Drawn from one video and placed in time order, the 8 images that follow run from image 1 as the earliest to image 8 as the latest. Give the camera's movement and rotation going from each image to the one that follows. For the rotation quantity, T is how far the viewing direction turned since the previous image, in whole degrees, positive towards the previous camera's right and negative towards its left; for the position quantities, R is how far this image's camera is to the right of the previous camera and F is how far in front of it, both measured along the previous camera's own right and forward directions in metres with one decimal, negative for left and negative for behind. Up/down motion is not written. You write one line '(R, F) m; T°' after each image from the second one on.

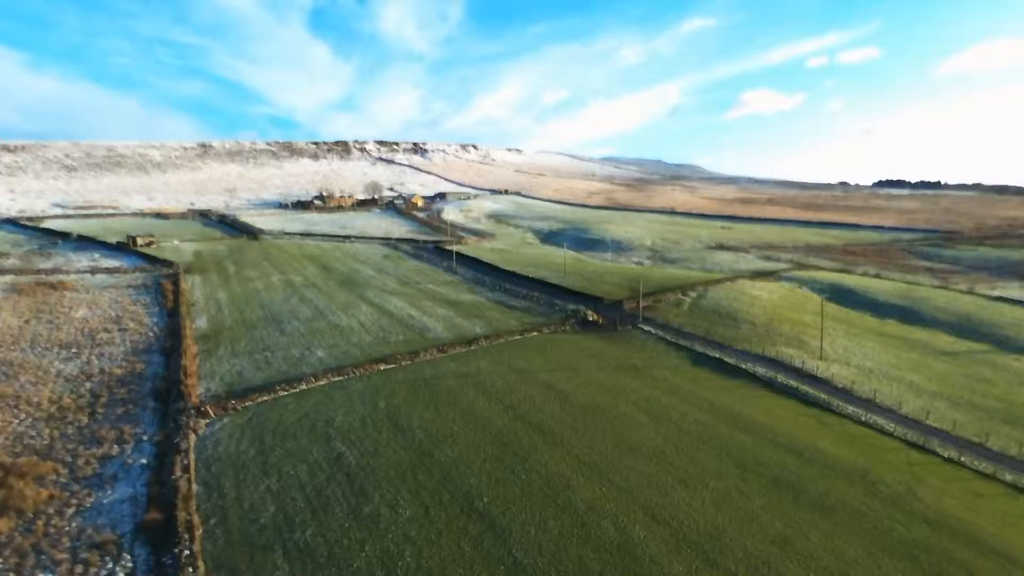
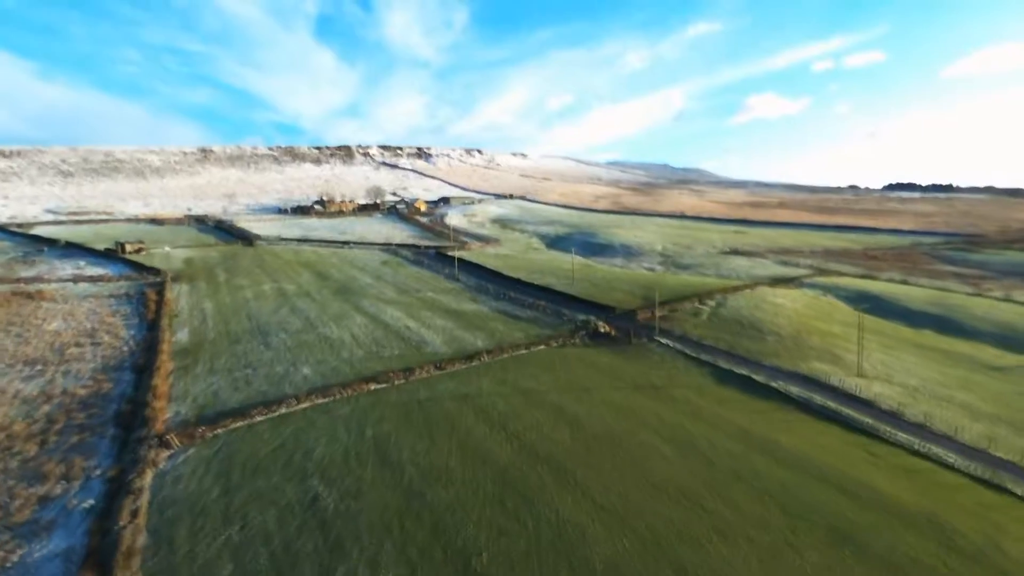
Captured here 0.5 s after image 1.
(0.0, +2.3) m; 0°
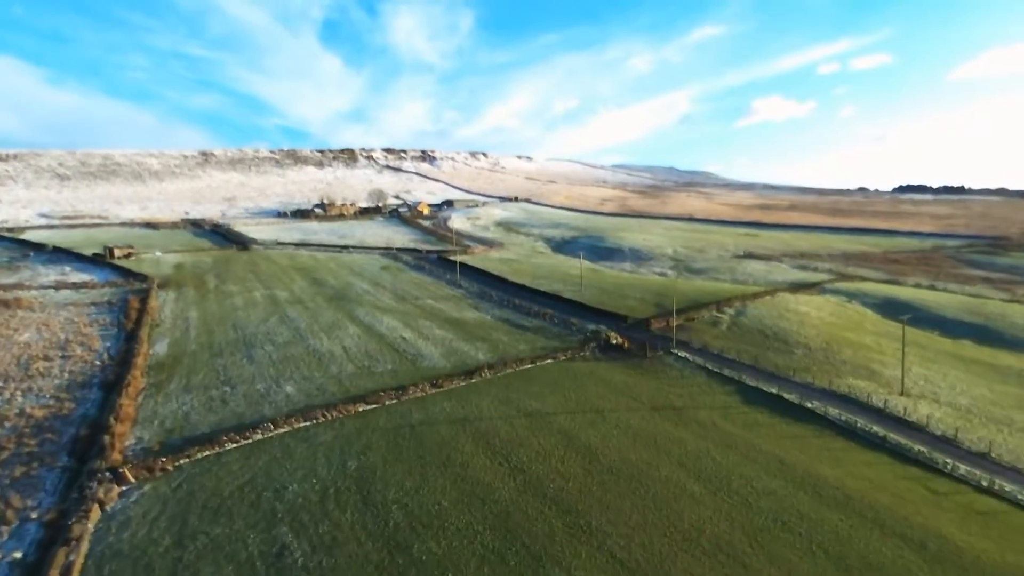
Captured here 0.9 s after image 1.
(+0.1, +2.2) m; 0°
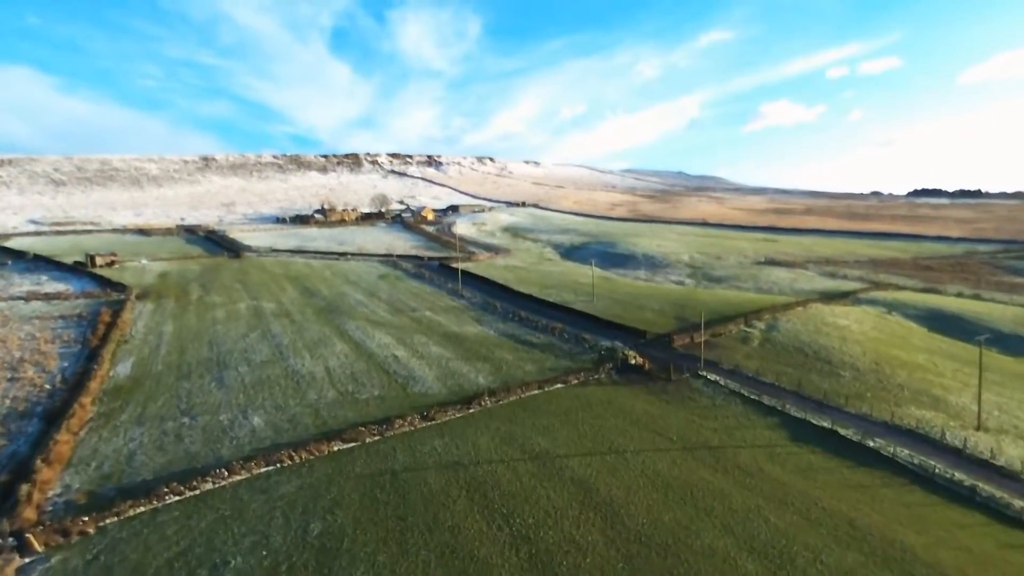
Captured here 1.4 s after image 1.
(+0.1, +3.0) m; -1°
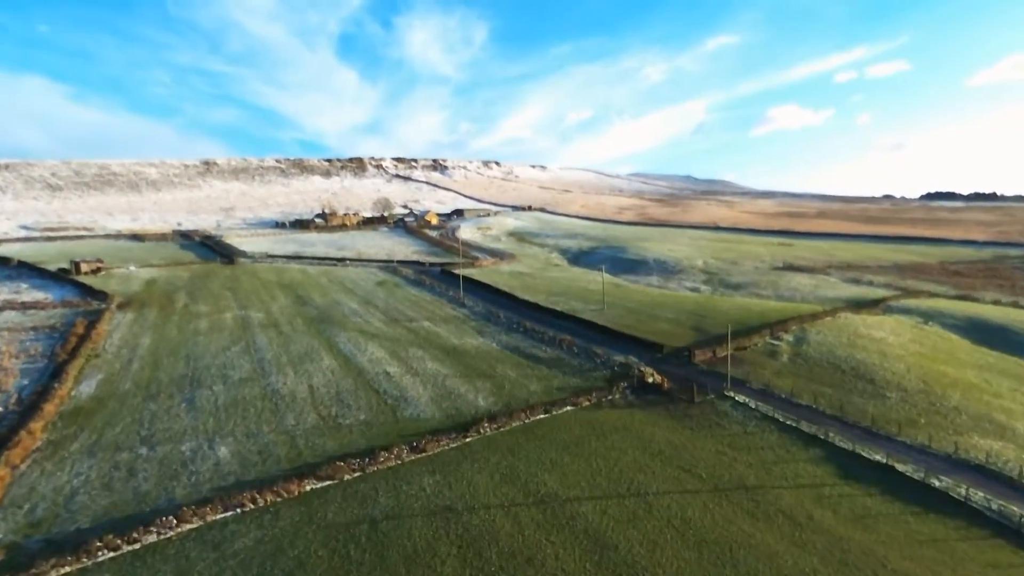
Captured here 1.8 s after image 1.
(+0.1, +2.3) m; -1°
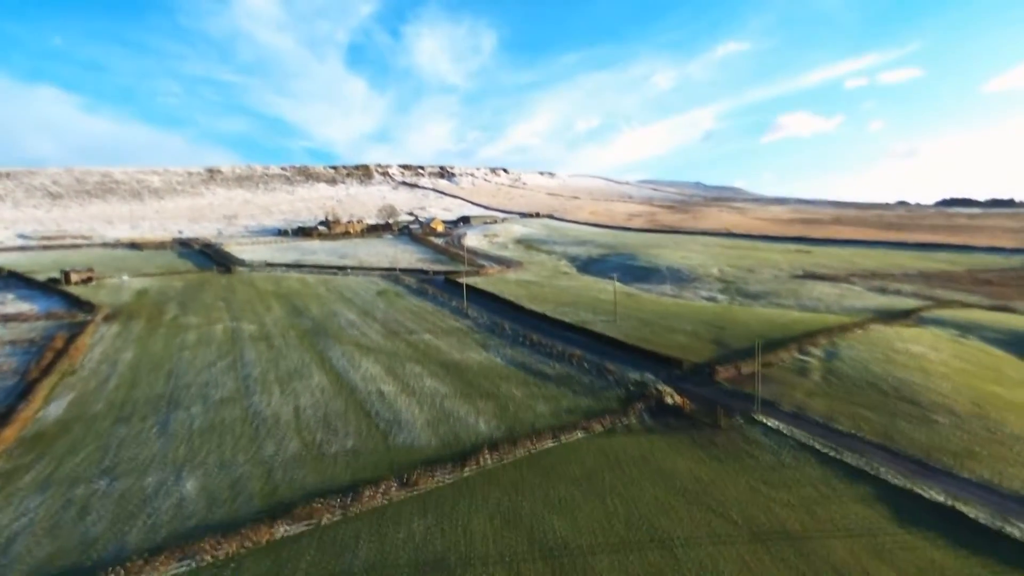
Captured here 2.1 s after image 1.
(+0.1, +1.9) m; -1°
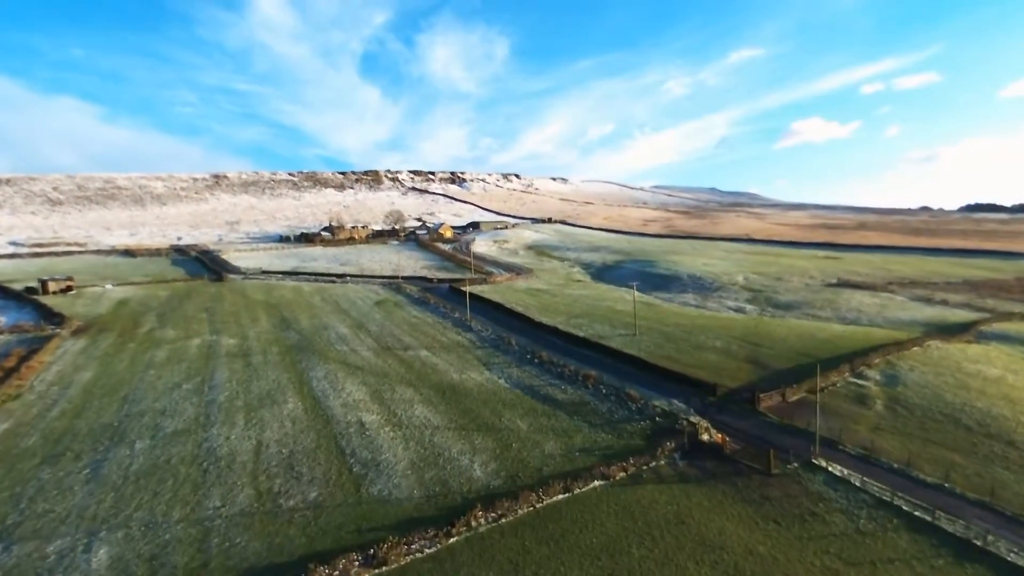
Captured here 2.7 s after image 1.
(+0.2, +3.2) m; -1°
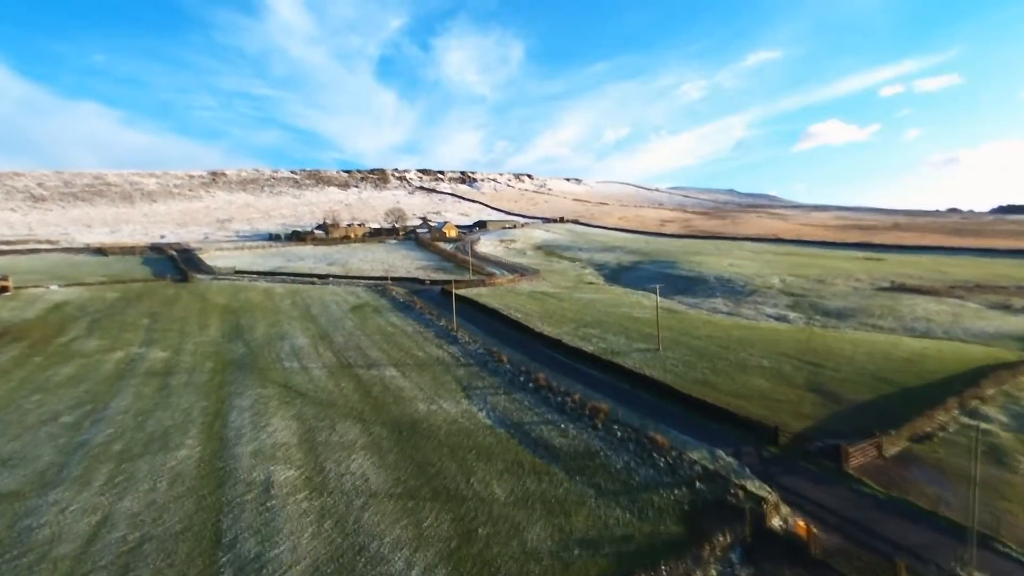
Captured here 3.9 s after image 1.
(+0.7, +5.4) m; -1°
